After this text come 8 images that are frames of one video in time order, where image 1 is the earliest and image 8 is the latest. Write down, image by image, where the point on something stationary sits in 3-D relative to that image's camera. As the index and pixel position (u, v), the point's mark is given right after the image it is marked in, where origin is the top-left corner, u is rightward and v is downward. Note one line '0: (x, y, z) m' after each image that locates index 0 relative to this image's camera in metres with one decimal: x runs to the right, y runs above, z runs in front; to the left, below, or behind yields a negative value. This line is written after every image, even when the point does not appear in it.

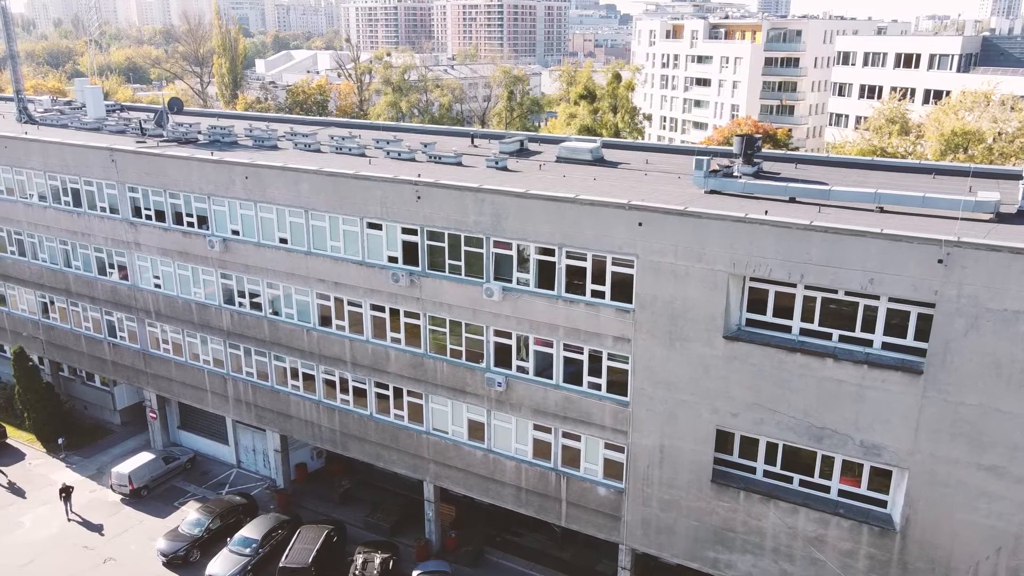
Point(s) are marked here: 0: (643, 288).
0: (+3.4, 0.0, +19.3) m
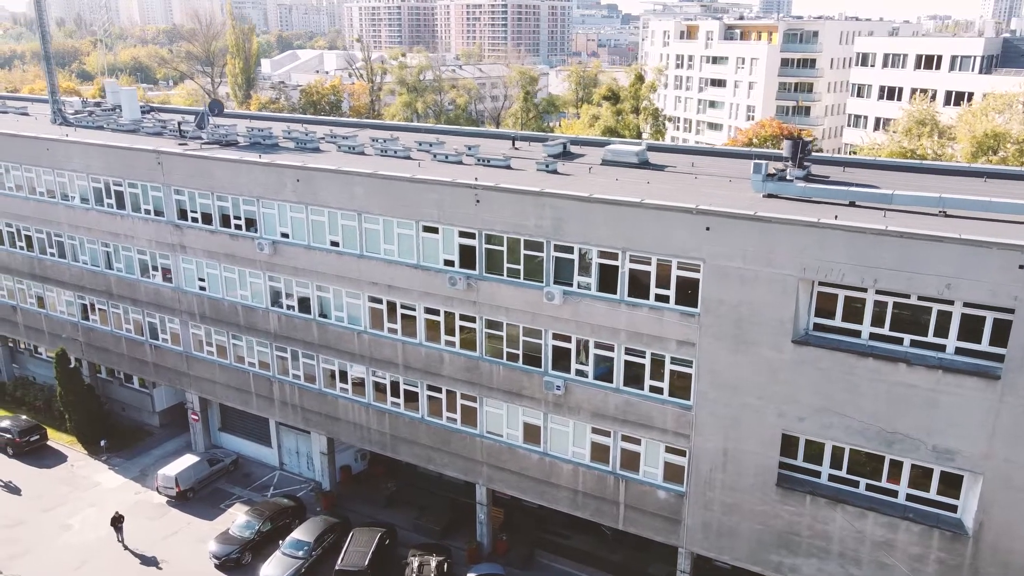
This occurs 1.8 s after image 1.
0: (+5.2, -0.1, +19.3) m
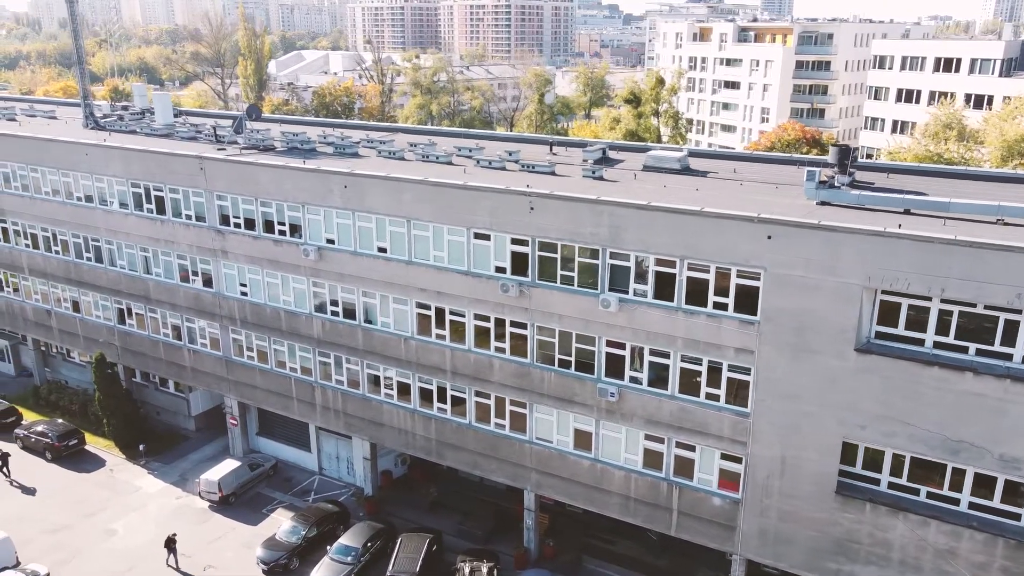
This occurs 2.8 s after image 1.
0: (+6.8, -0.3, +19.4) m
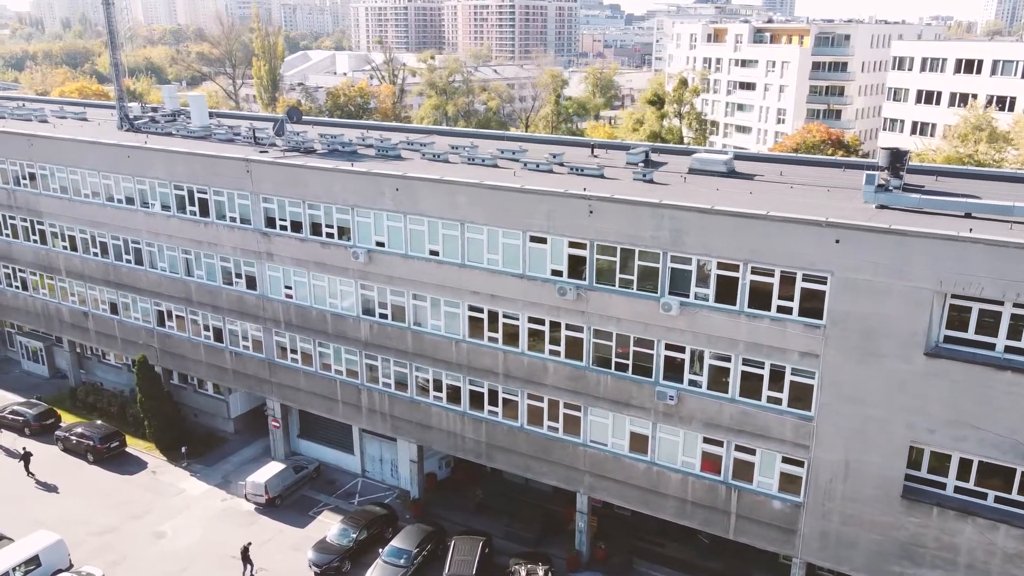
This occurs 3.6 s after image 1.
0: (+8.6, -0.4, +19.4) m
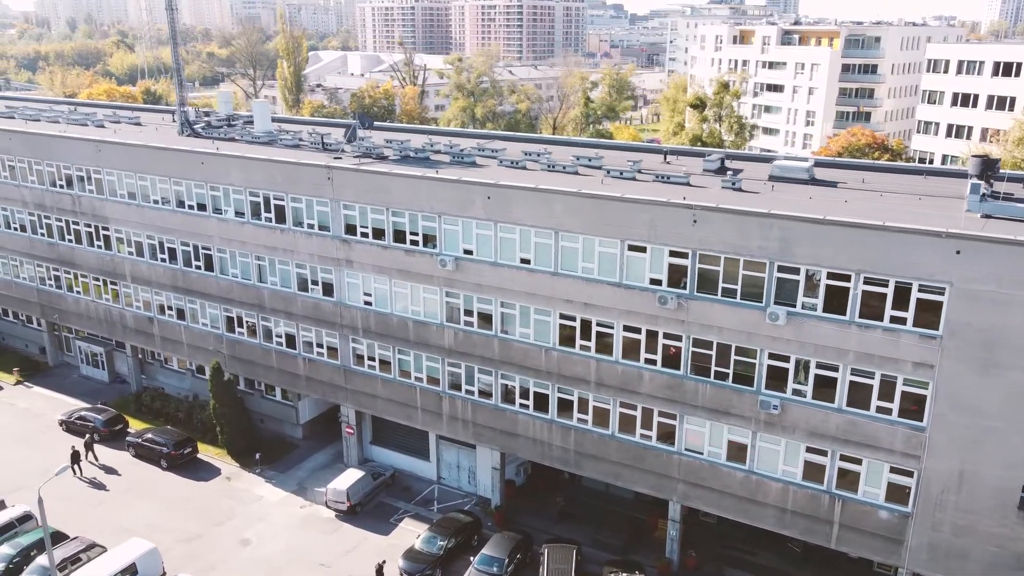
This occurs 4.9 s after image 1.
0: (+11.7, -0.7, +19.4) m
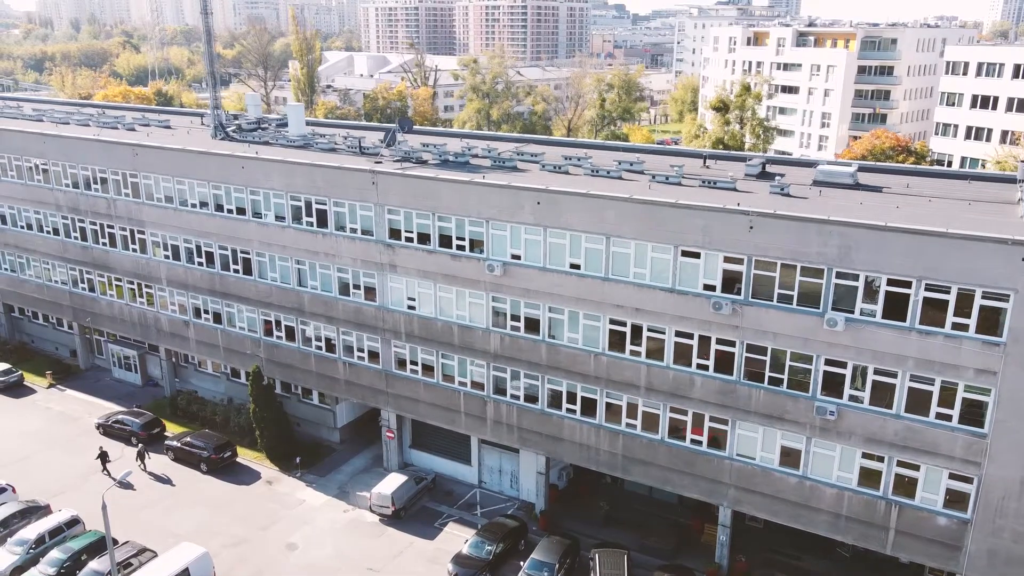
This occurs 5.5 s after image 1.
0: (+13.4, -0.9, +19.4) m
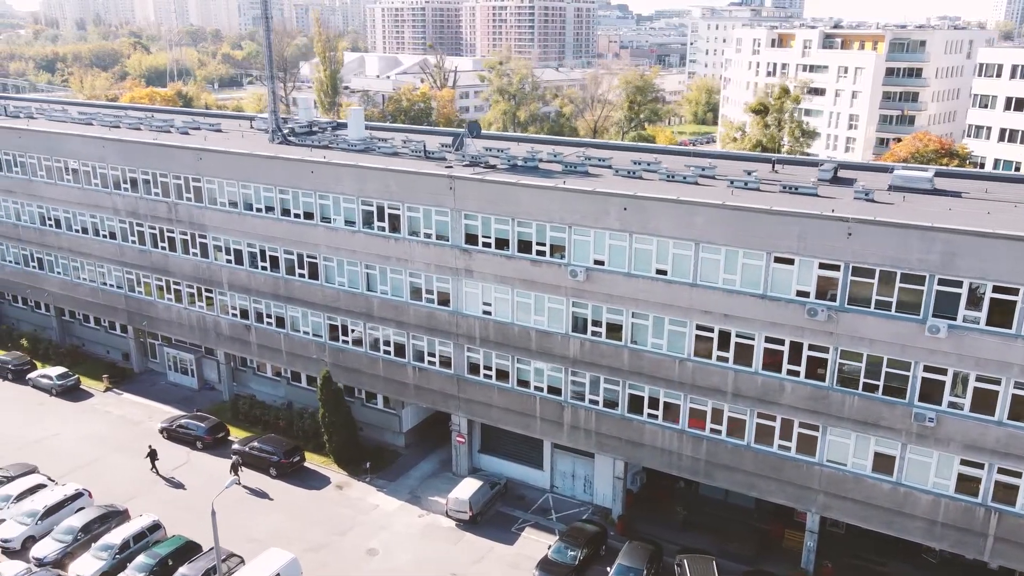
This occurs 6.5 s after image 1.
0: (+16.4, -1.1, +19.4) m
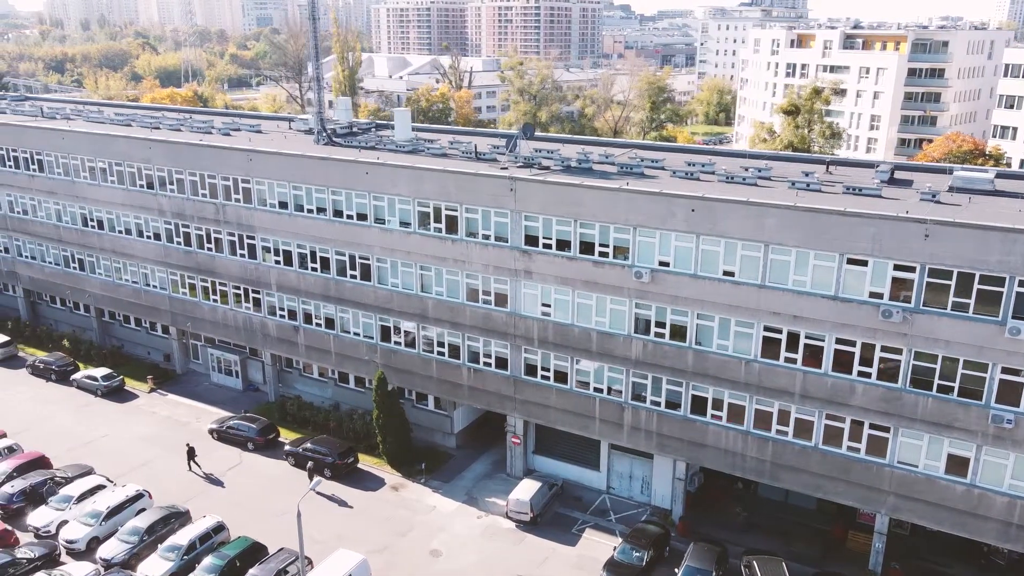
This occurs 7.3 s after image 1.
0: (+18.7, -1.1, +19.3) m
